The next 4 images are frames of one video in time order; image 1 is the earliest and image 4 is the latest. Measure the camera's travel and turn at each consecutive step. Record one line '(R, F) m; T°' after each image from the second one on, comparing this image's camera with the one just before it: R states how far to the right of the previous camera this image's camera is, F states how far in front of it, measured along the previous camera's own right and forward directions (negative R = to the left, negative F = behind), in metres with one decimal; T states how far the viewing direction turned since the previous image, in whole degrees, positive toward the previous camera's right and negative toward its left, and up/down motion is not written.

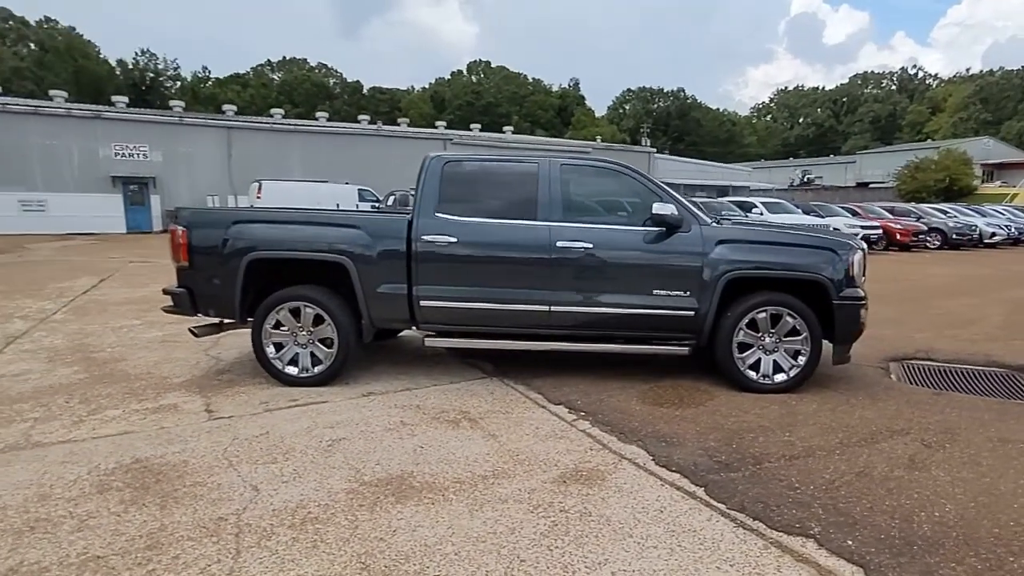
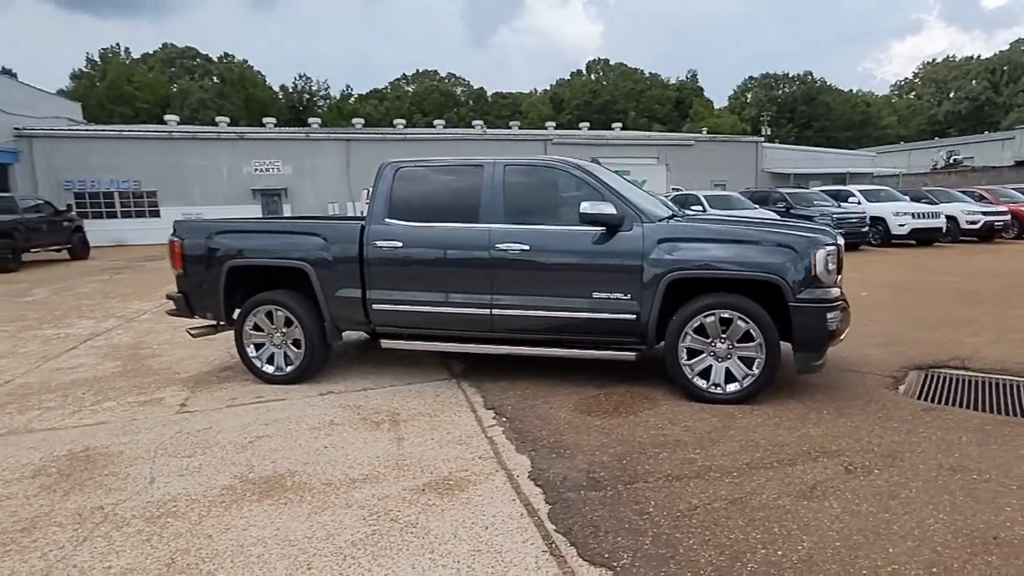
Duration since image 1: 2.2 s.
(+1.4, +0.3) m; -11°
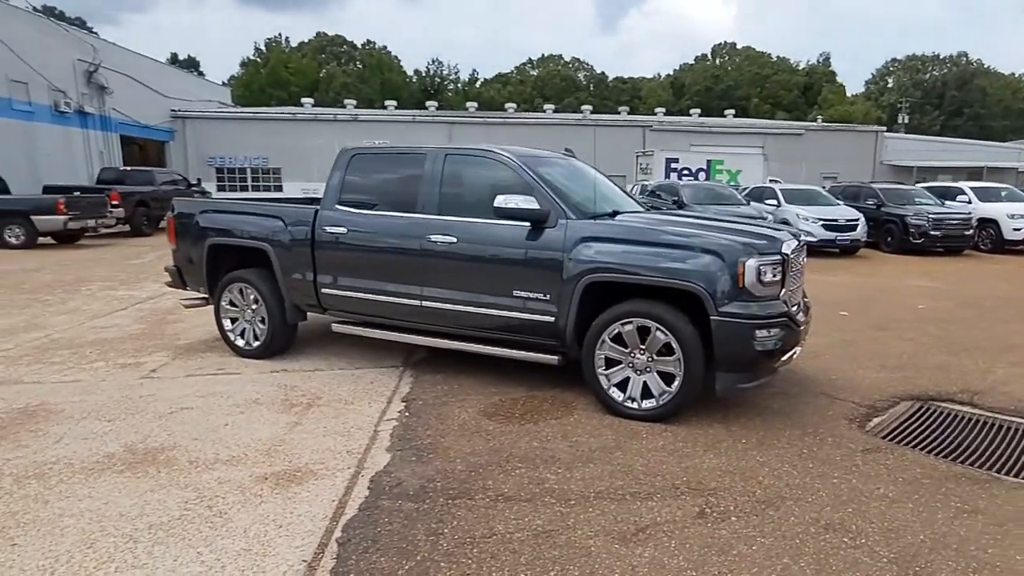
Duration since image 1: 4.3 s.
(+1.3, +0.4) m; -10°
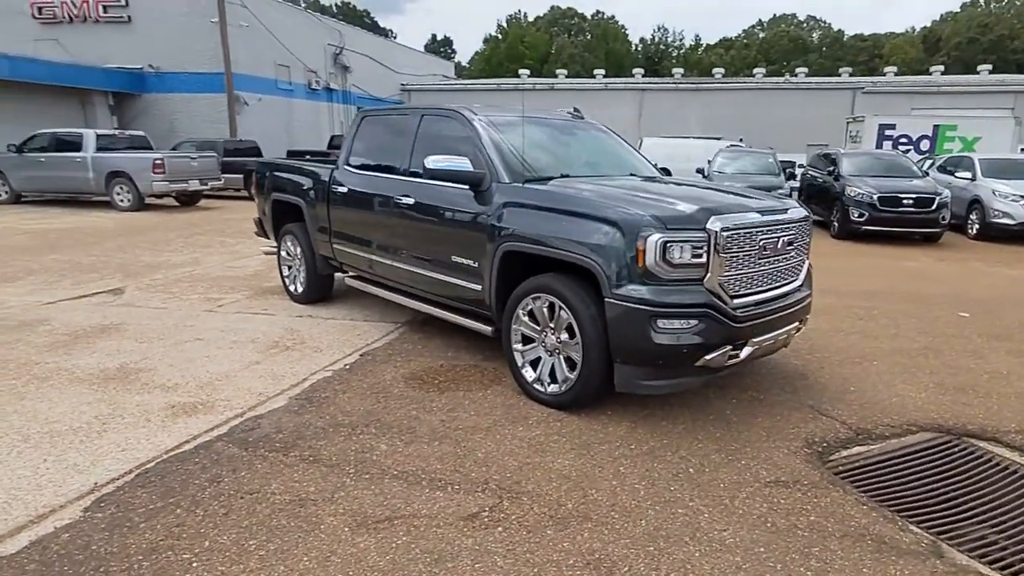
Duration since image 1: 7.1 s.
(+1.7, +0.5) m; -18°
